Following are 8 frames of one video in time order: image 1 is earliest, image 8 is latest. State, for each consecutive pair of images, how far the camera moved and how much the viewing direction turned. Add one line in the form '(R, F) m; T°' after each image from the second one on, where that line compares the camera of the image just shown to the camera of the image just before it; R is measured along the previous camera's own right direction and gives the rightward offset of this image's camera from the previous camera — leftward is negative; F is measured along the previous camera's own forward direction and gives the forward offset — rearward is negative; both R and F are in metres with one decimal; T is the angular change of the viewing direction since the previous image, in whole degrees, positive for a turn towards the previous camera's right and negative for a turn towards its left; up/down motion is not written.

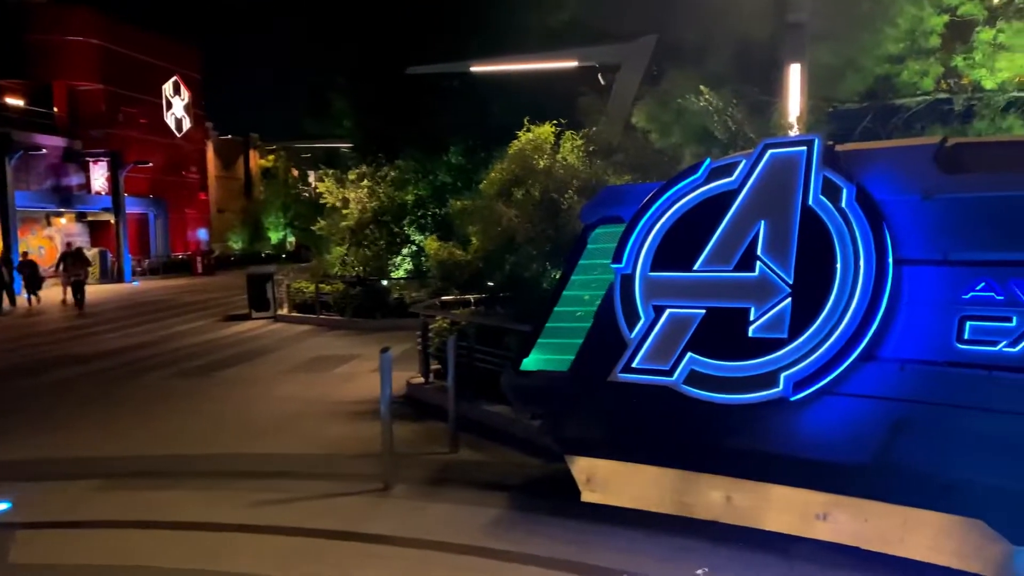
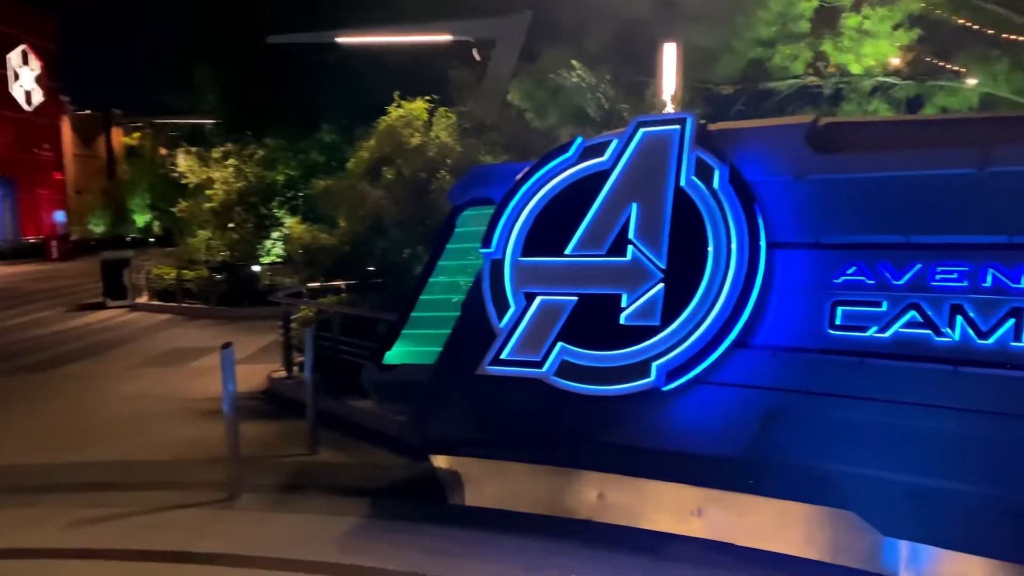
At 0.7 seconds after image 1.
(+0.2, +0.4) m; +8°
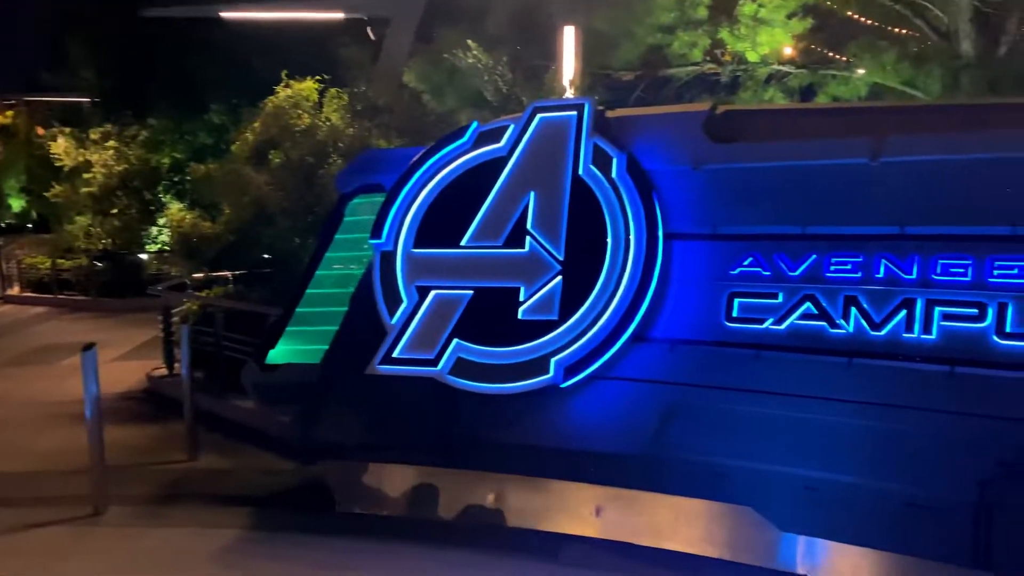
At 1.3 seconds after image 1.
(+0.1, +0.2) m; +6°
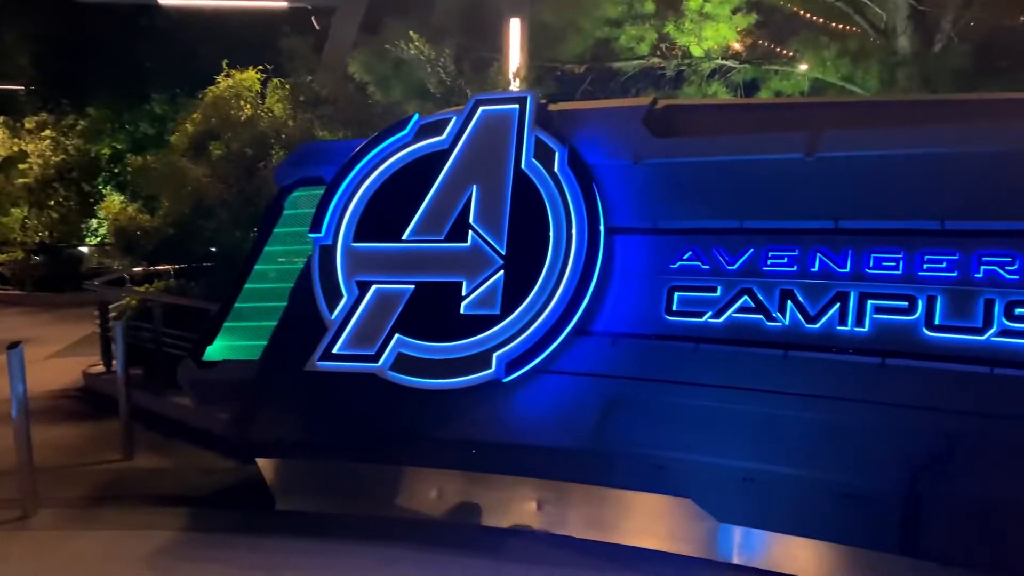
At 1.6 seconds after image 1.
(+0.1, 0.0) m; +3°
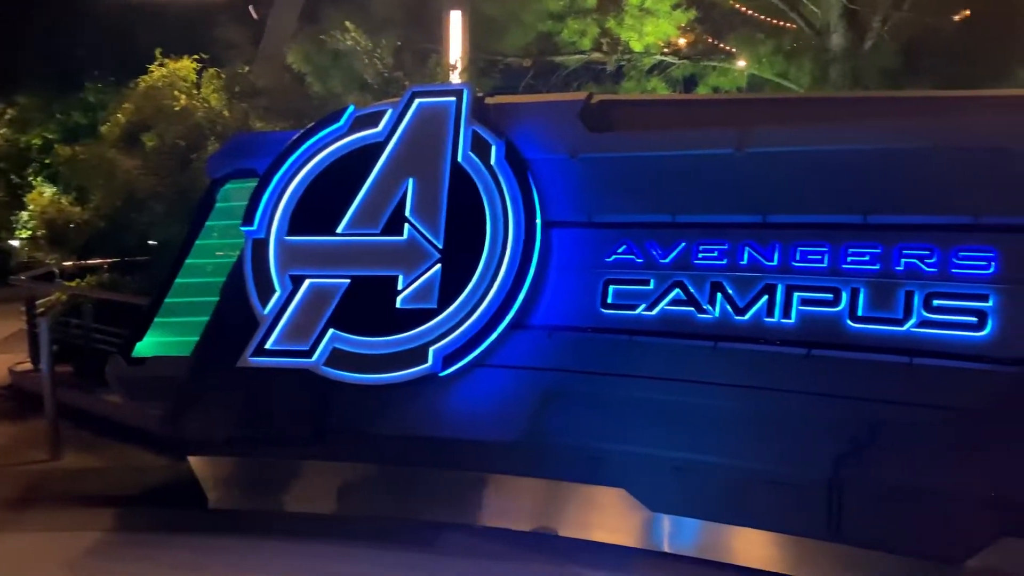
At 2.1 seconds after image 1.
(+0.1, 0.0) m; +3°
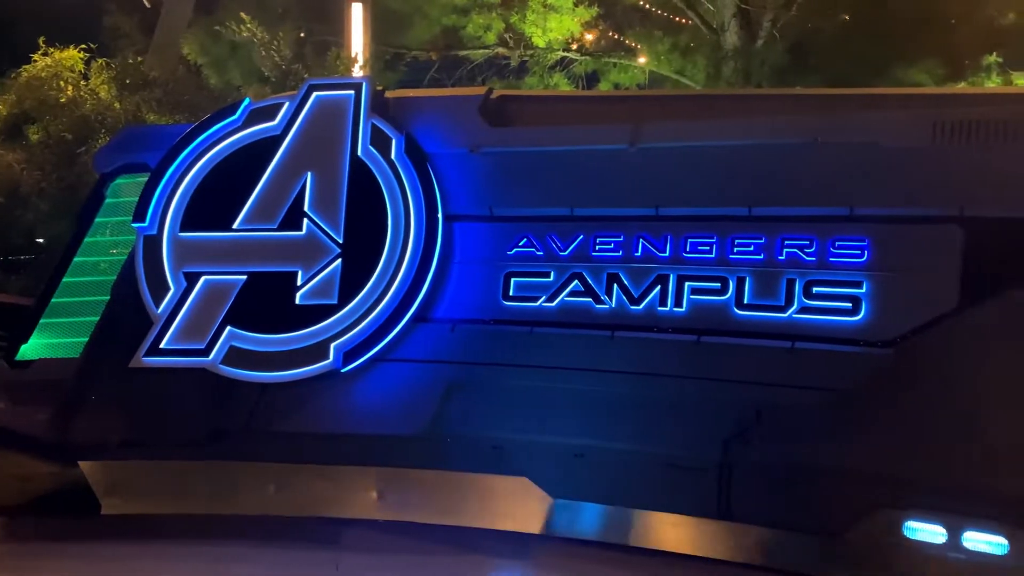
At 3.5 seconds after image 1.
(+0.1, 0.0) m; +6°
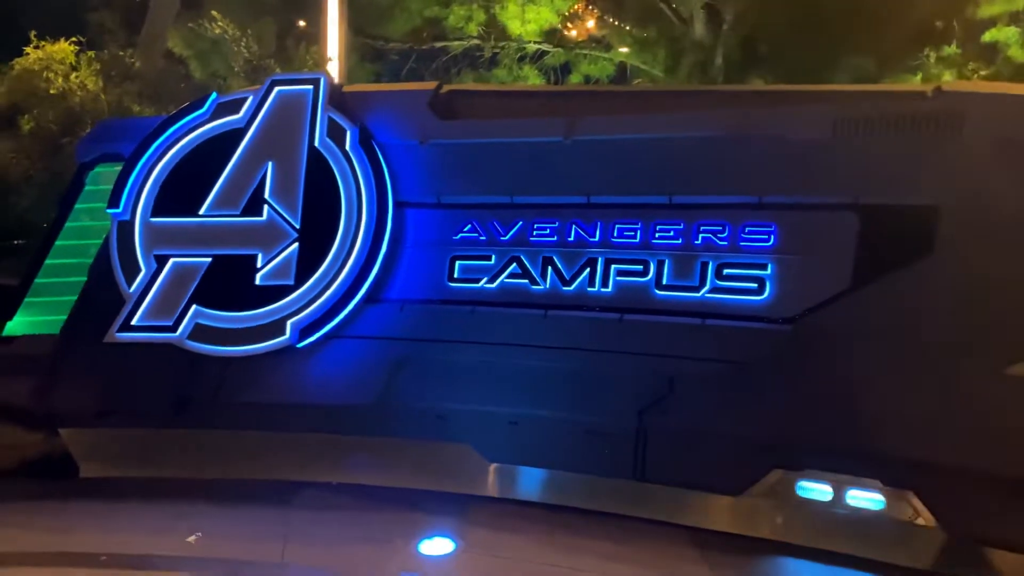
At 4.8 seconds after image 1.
(+0.3, -0.3) m; -1°
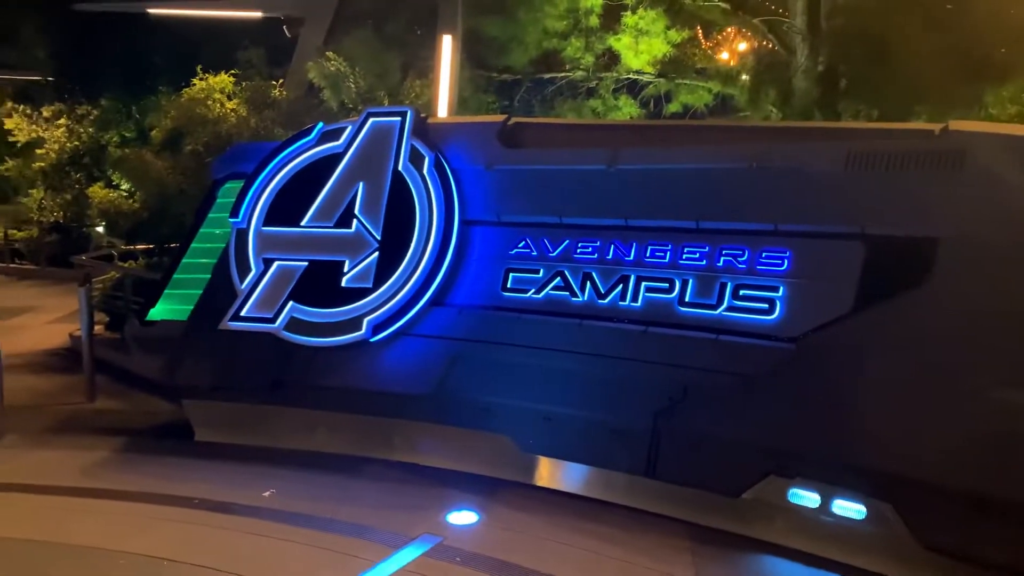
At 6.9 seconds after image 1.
(+0.6, -0.5) m; -10°
